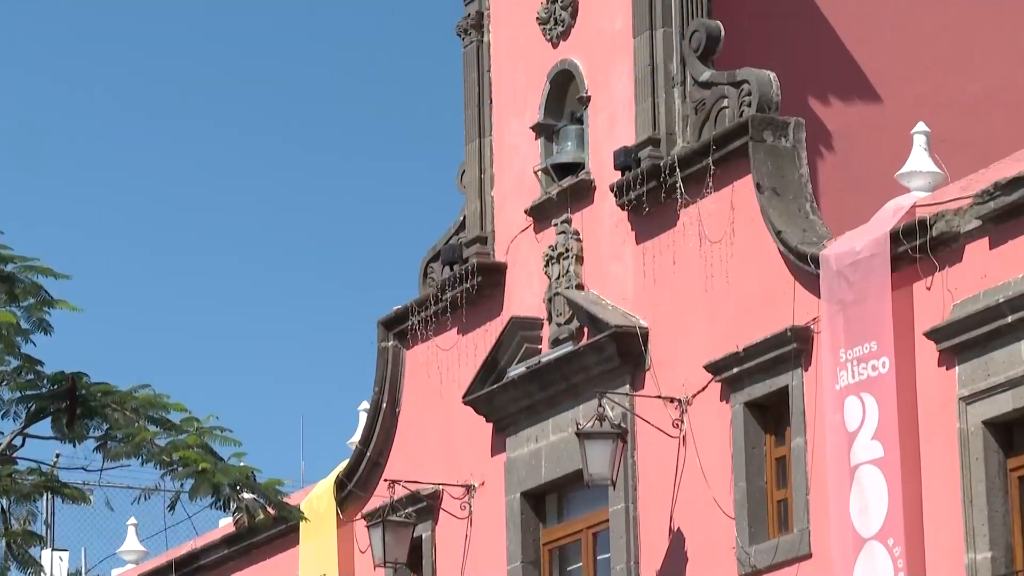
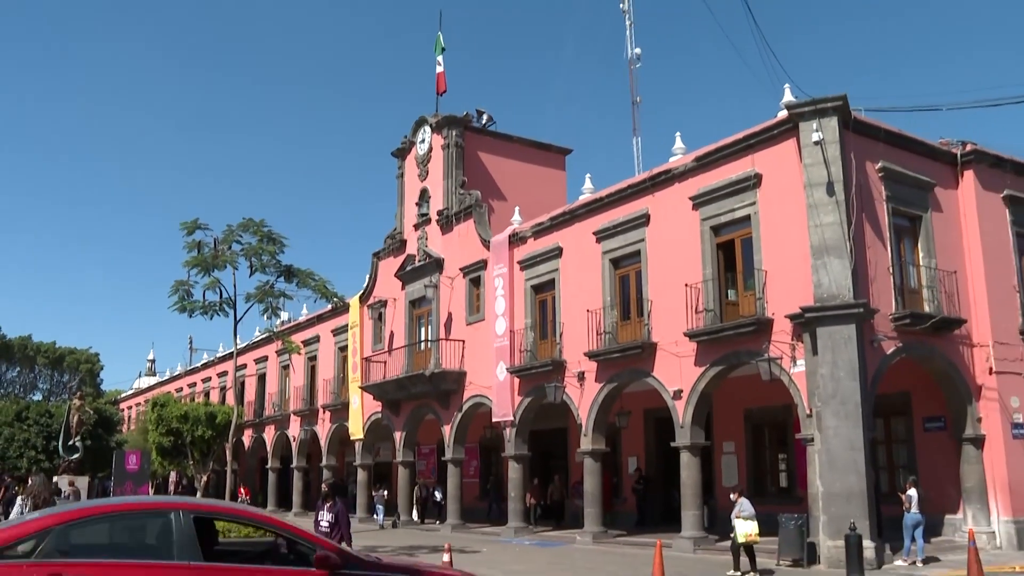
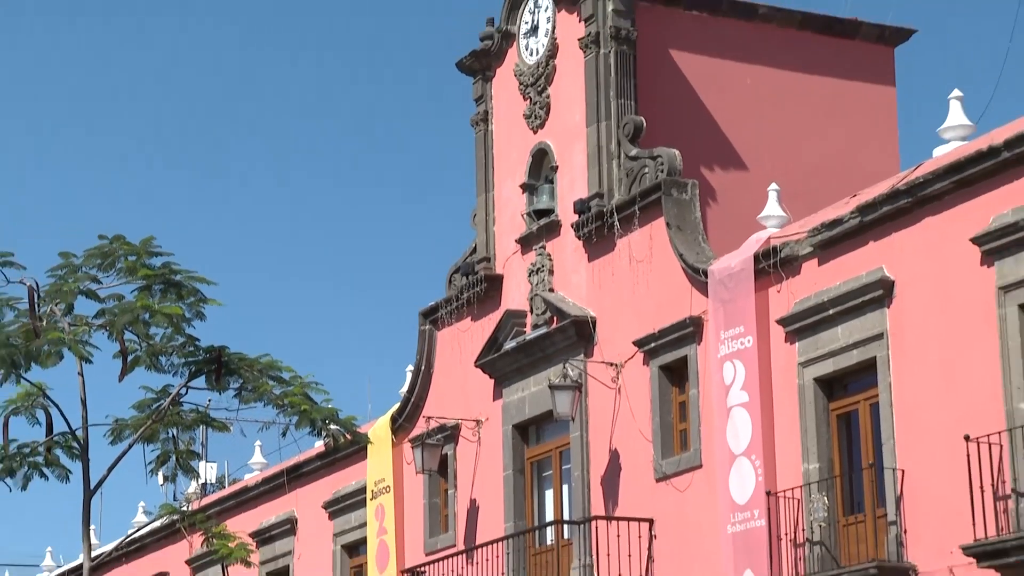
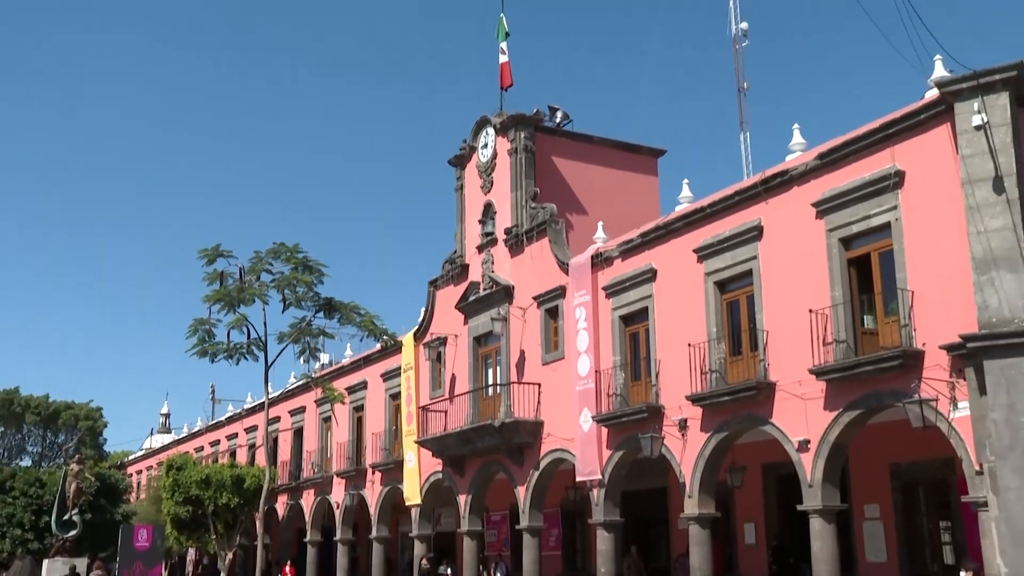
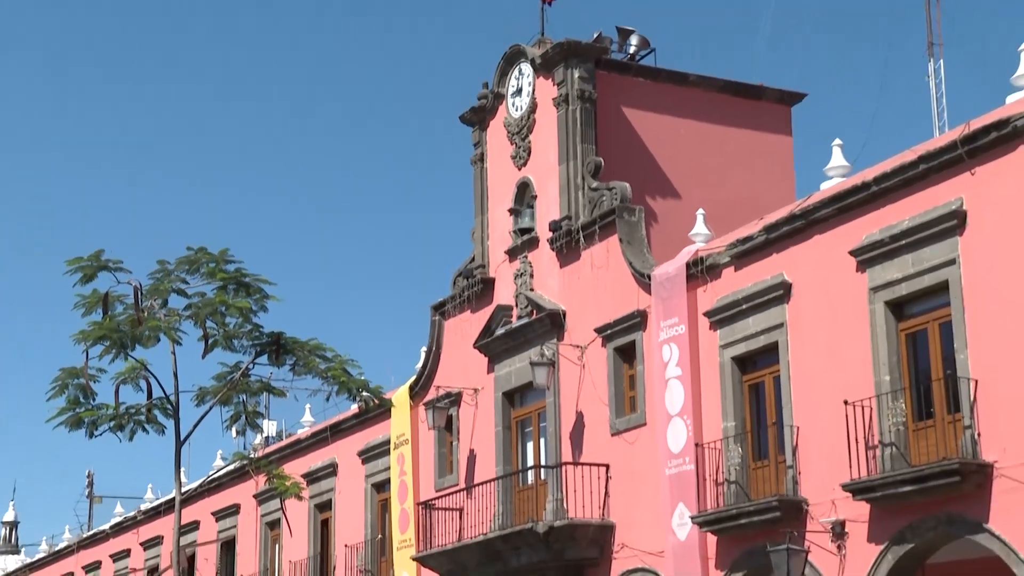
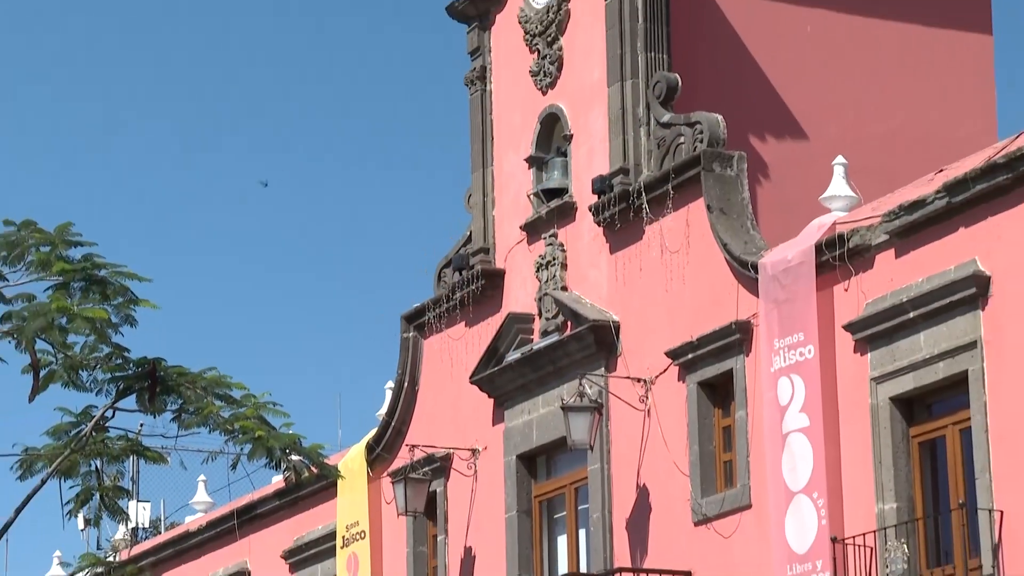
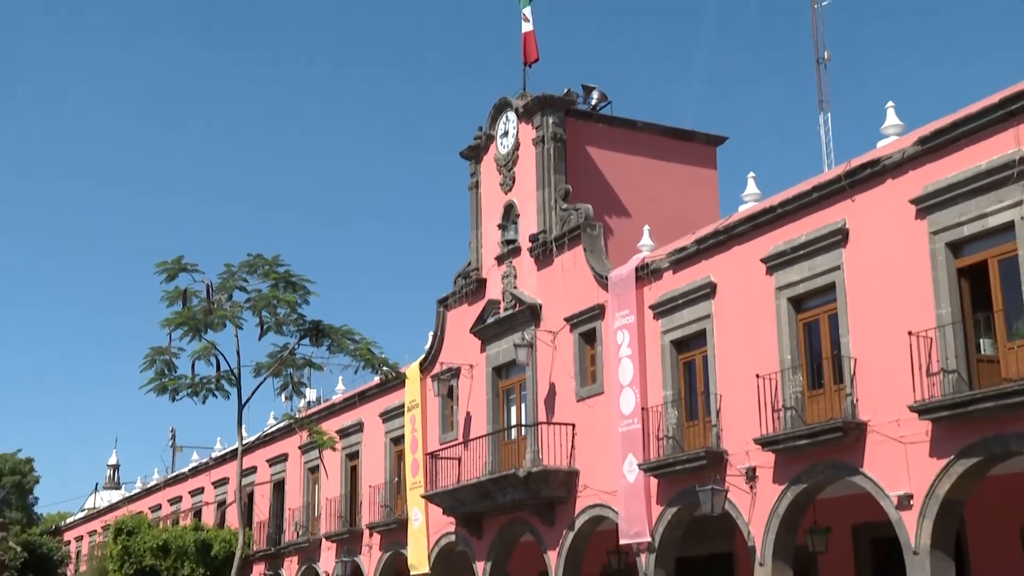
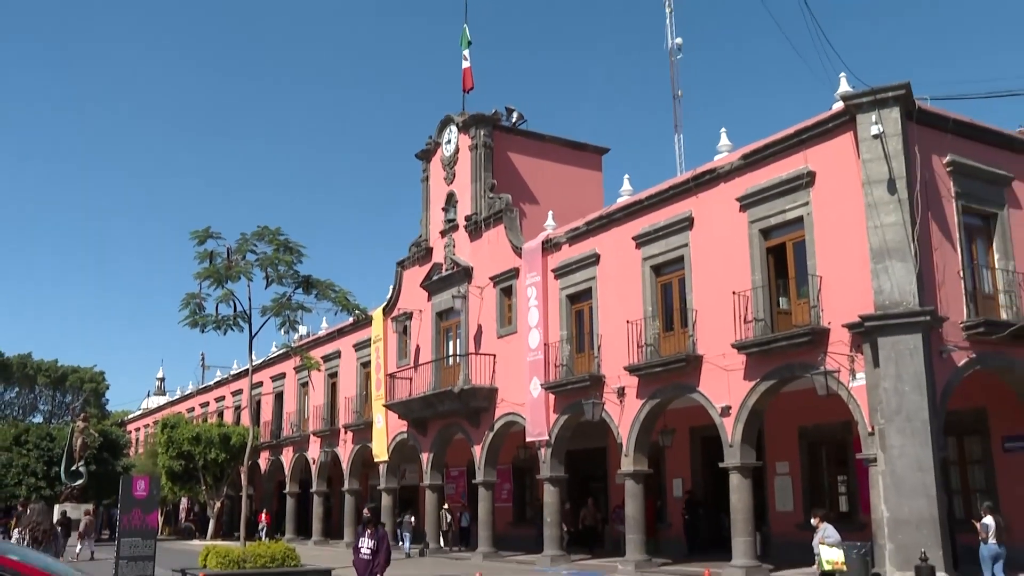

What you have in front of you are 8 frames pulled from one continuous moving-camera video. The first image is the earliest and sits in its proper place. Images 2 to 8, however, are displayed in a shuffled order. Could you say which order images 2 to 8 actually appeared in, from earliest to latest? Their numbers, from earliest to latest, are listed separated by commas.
6, 3, 5, 7, 4, 8, 2
